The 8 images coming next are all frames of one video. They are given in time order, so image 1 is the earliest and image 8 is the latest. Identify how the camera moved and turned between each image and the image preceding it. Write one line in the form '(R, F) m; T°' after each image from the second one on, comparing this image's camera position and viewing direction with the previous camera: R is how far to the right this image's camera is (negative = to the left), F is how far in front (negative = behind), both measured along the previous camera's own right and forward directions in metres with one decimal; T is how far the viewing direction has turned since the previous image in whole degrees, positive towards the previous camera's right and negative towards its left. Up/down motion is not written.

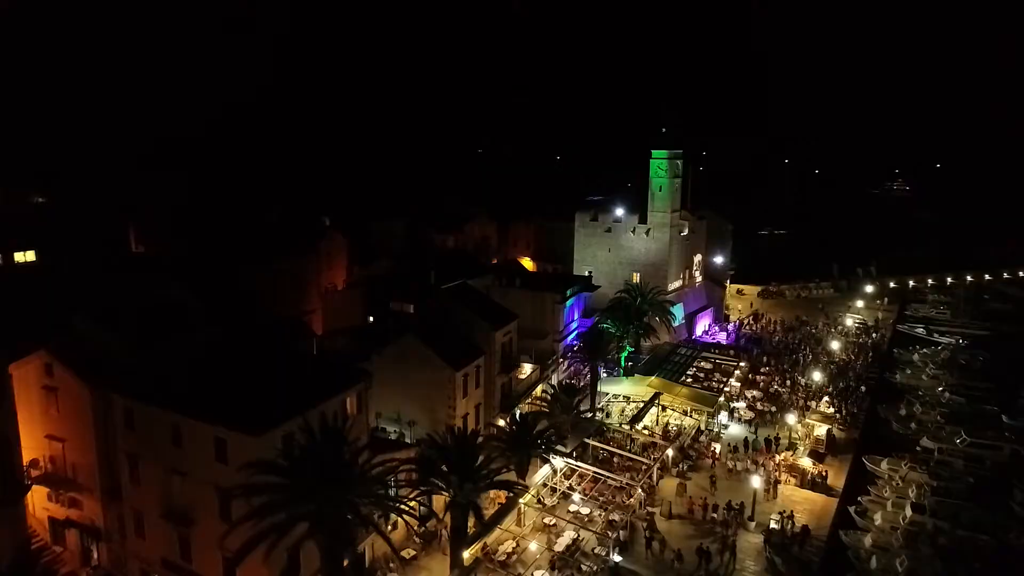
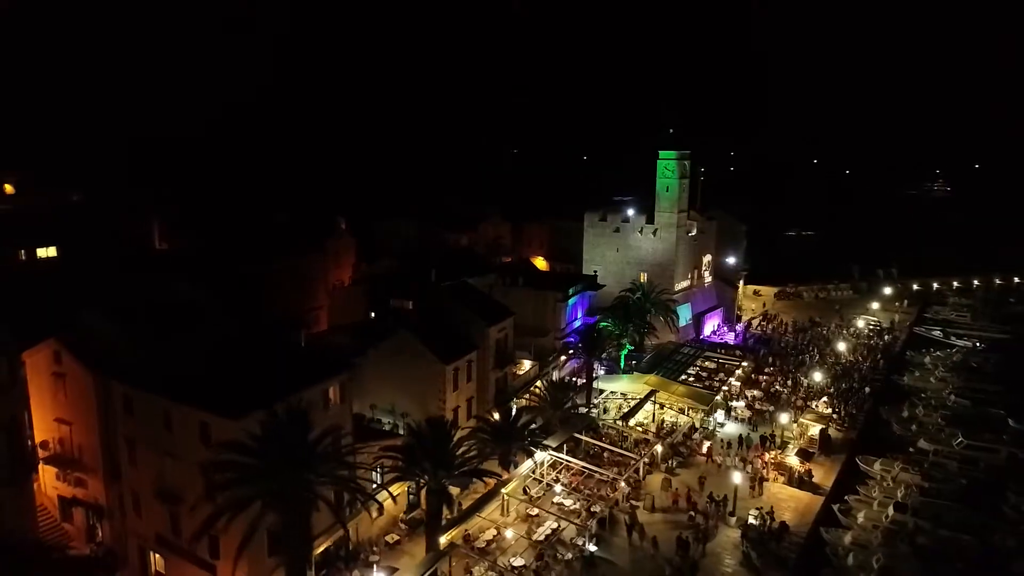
(+1.8, -0.8) m; -3°
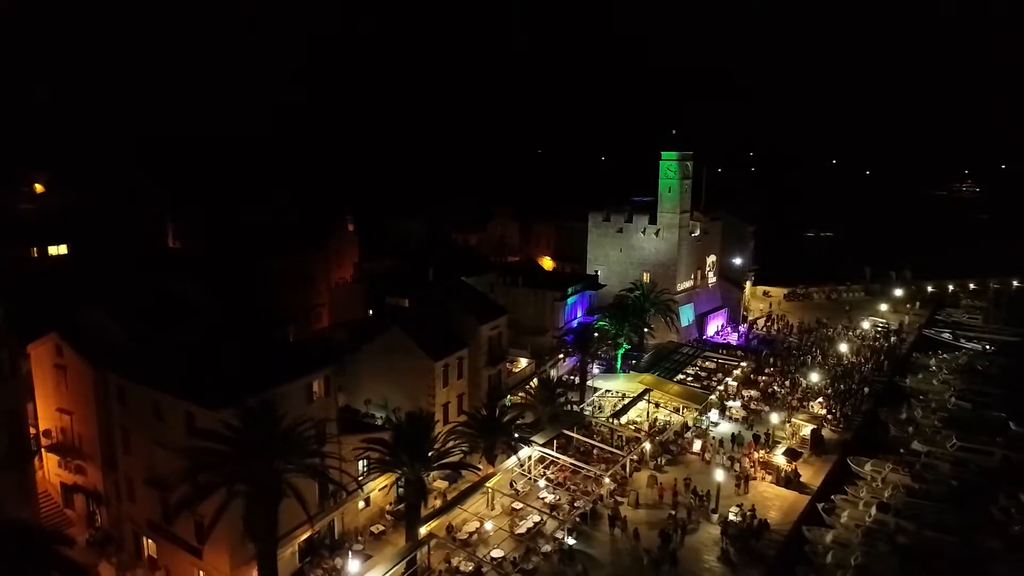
(+1.4, -0.6) m; -2°
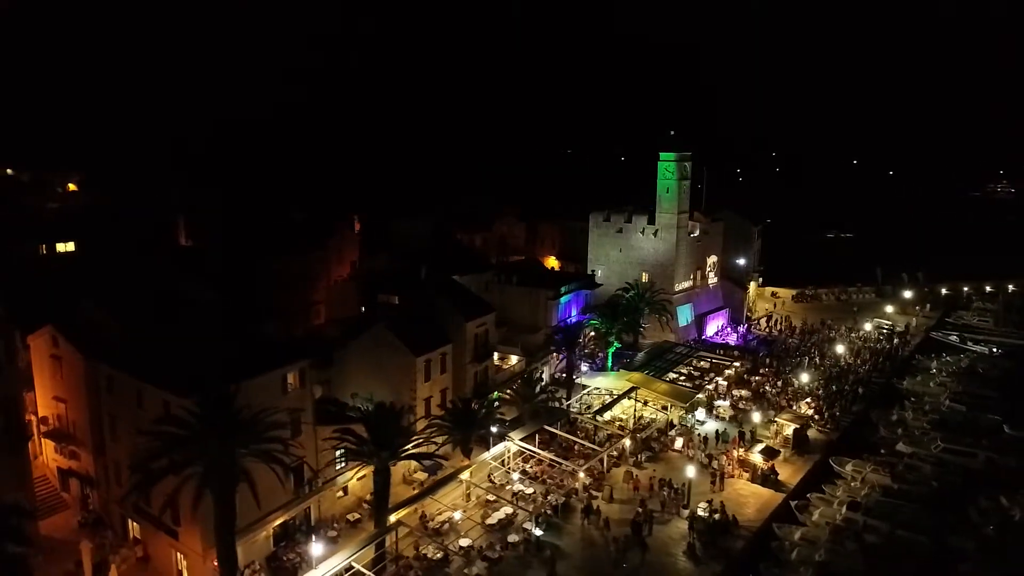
(+2.0, -0.7) m; -2°
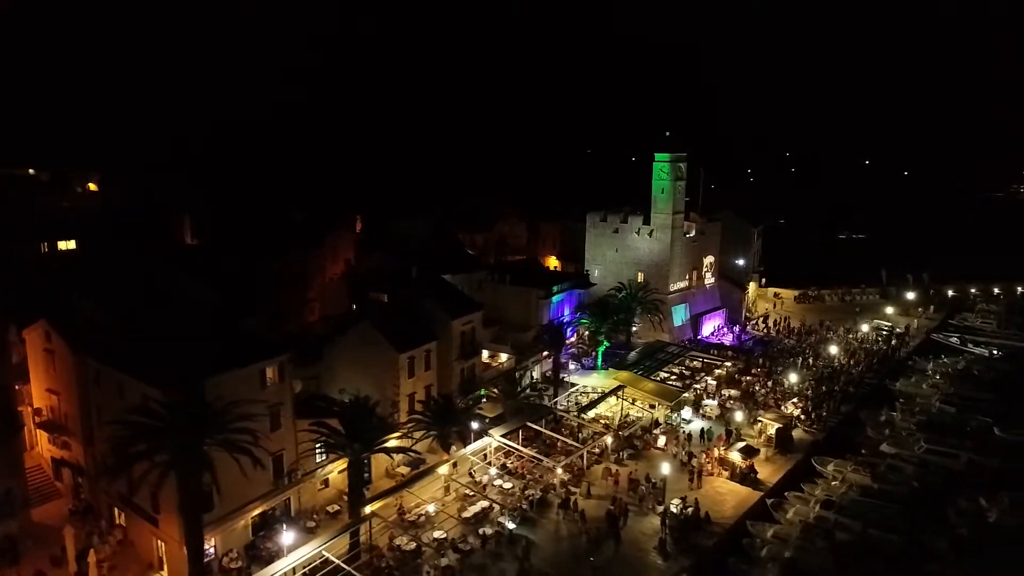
(+1.6, -0.5) m; -1°
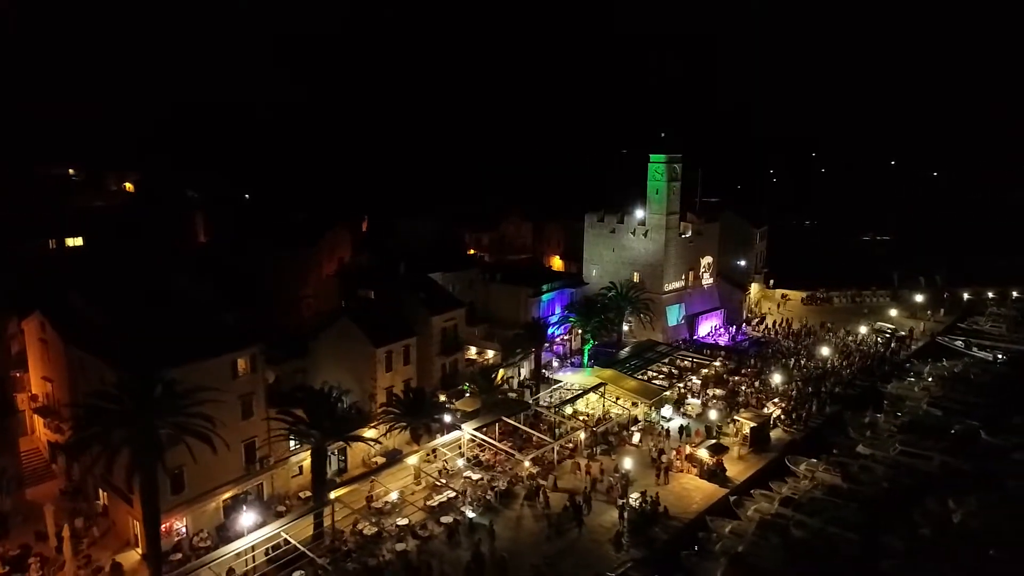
(+2.7, -0.8) m; -3°
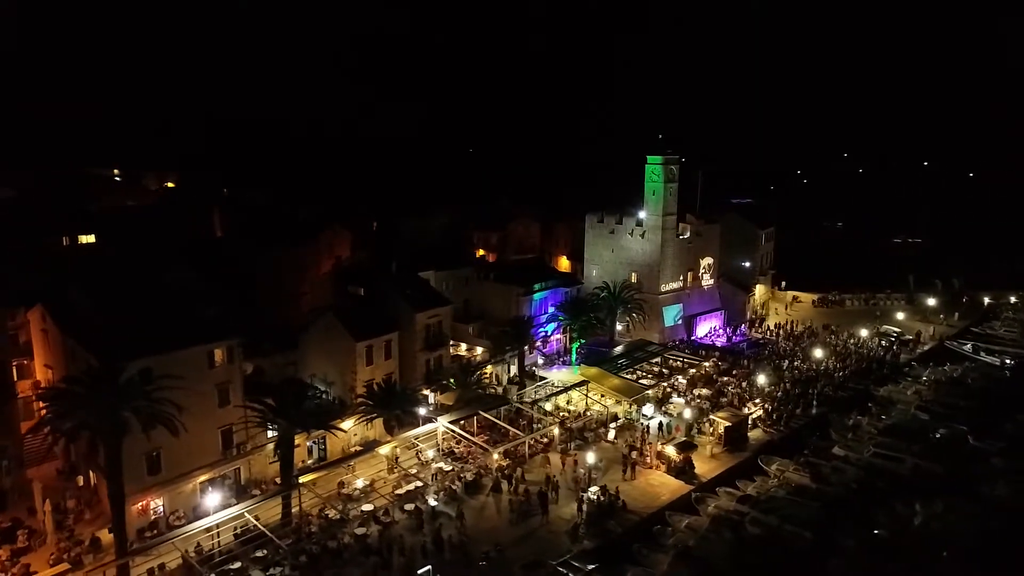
(+3.0, -0.9) m; -3°
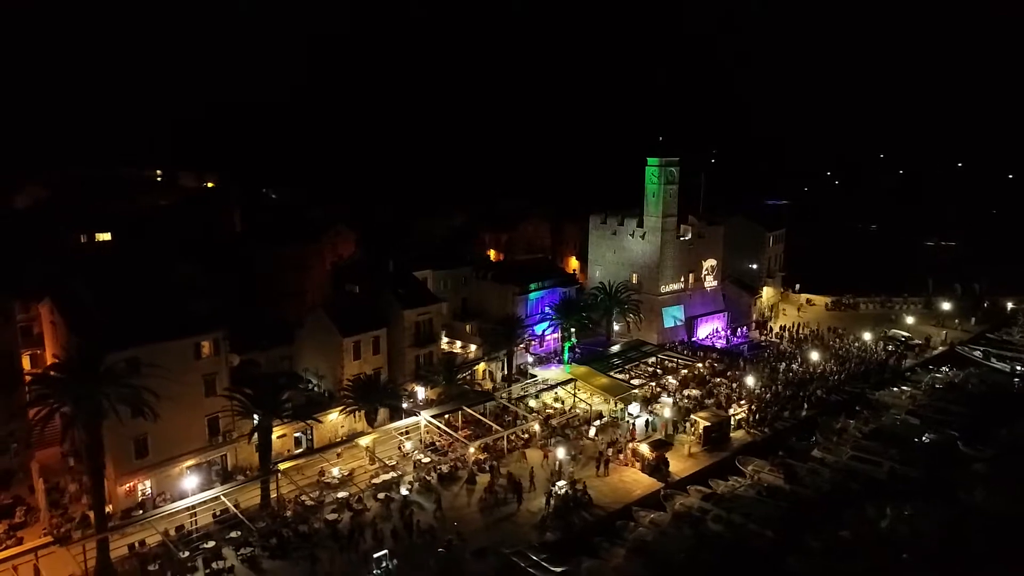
(+2.8, -0.8) m; -3°
